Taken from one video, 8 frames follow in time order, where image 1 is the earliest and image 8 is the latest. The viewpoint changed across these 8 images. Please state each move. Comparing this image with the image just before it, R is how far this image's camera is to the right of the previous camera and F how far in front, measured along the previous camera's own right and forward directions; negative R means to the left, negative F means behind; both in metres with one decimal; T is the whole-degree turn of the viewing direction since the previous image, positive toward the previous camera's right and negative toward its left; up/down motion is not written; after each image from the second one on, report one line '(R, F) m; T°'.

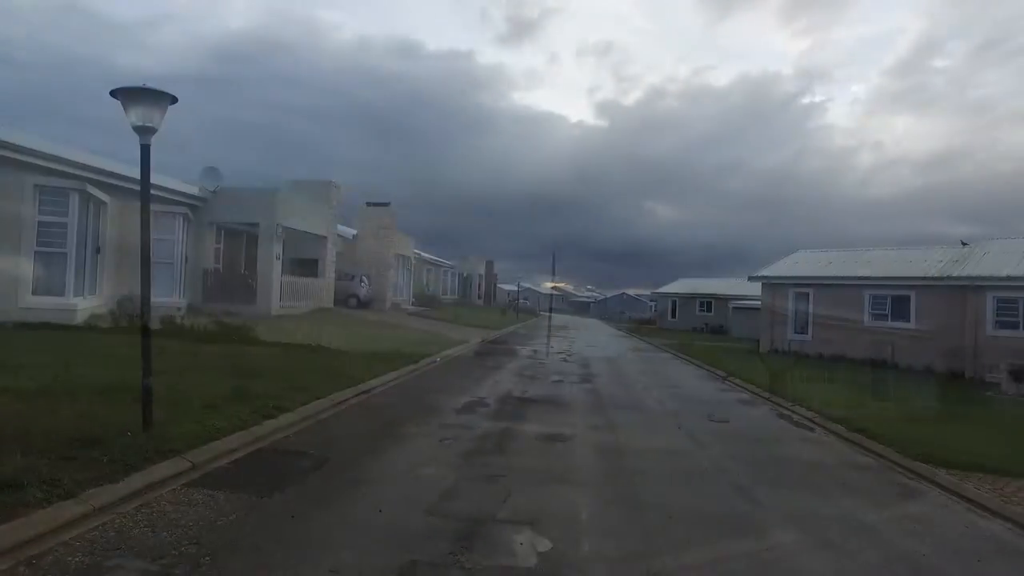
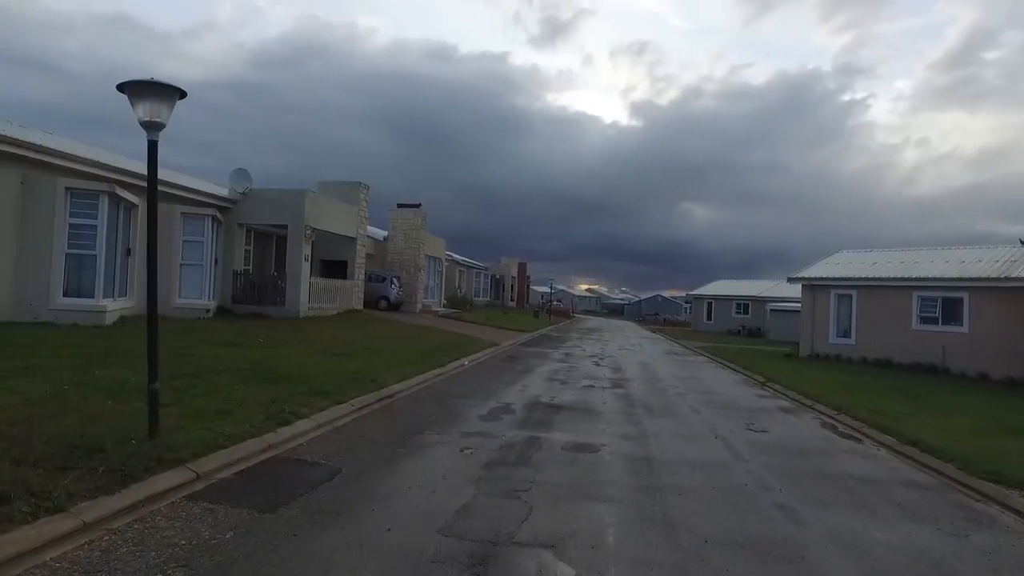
(+0.1, +0.5) m; -3°
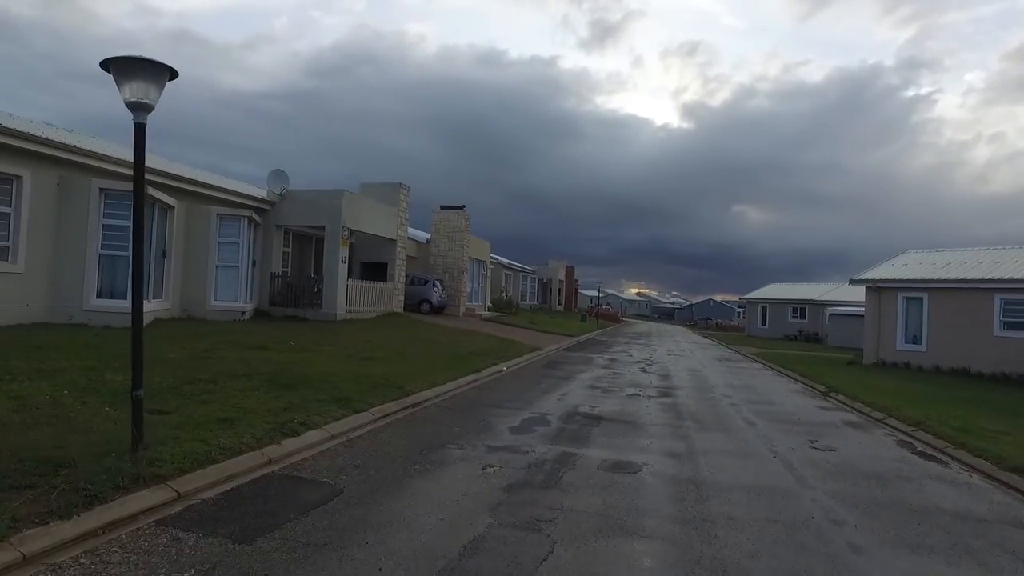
(+0.2, +0.9) m; -4°
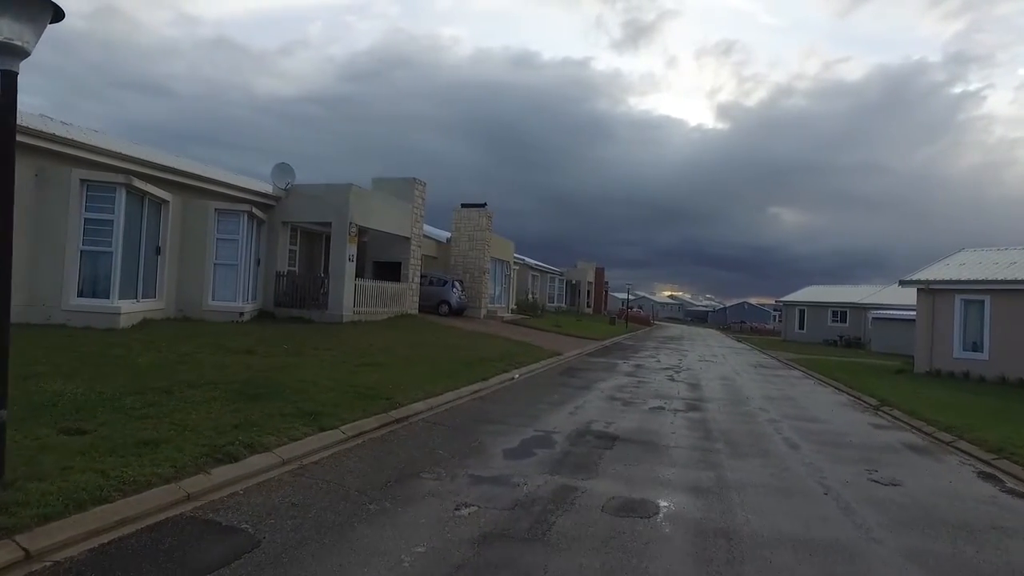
(+0.4, +1.5) m; -3°
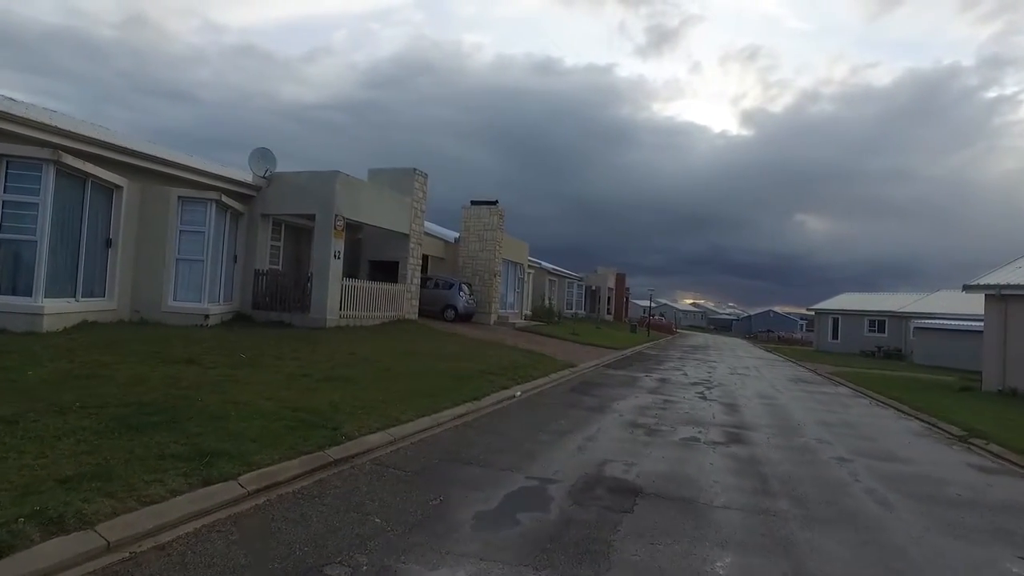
(+0.4, +2.5) m; -2°
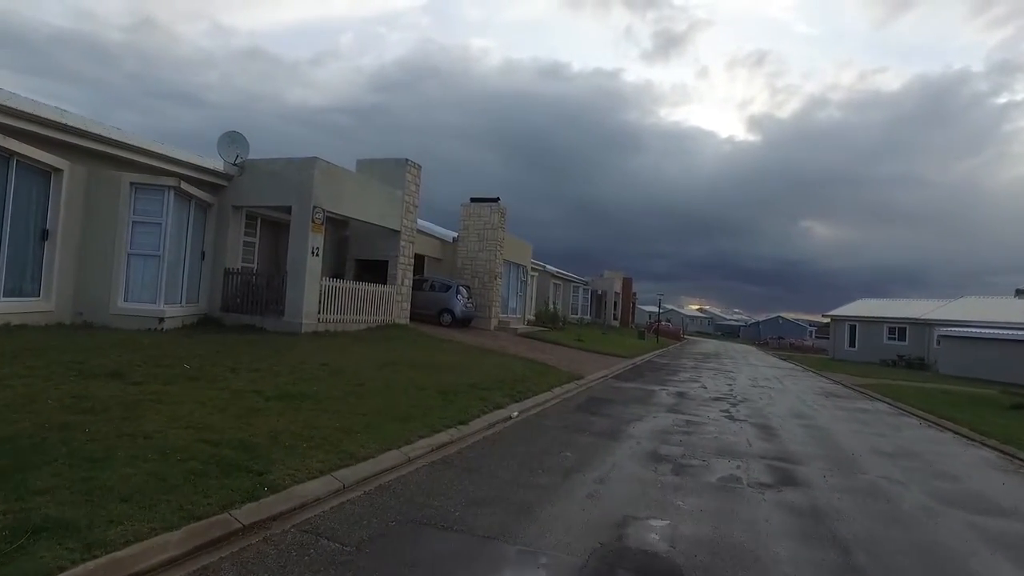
(+0.1, +2.0) m; 0°
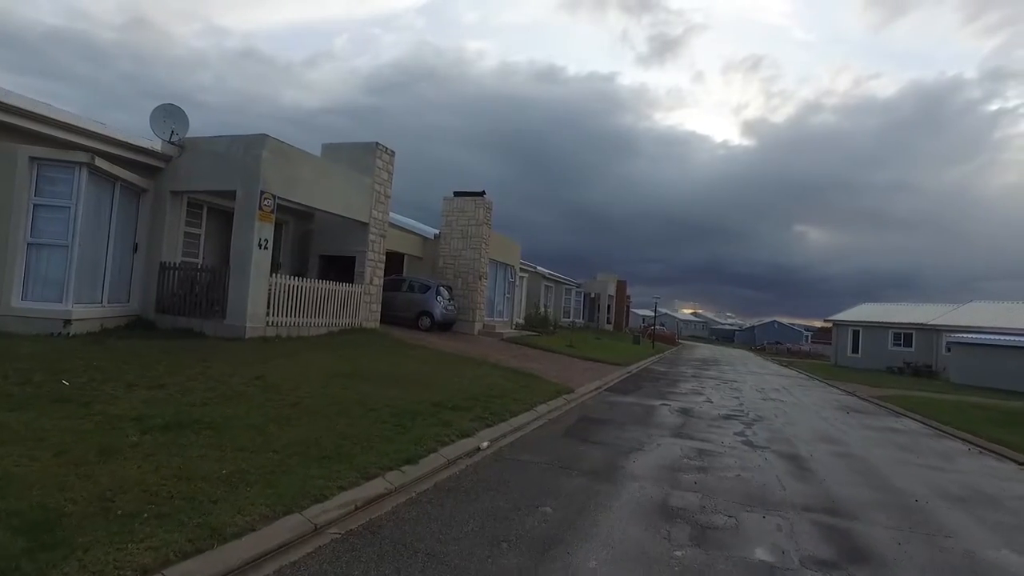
(+0.3, +2.2) m; +1°
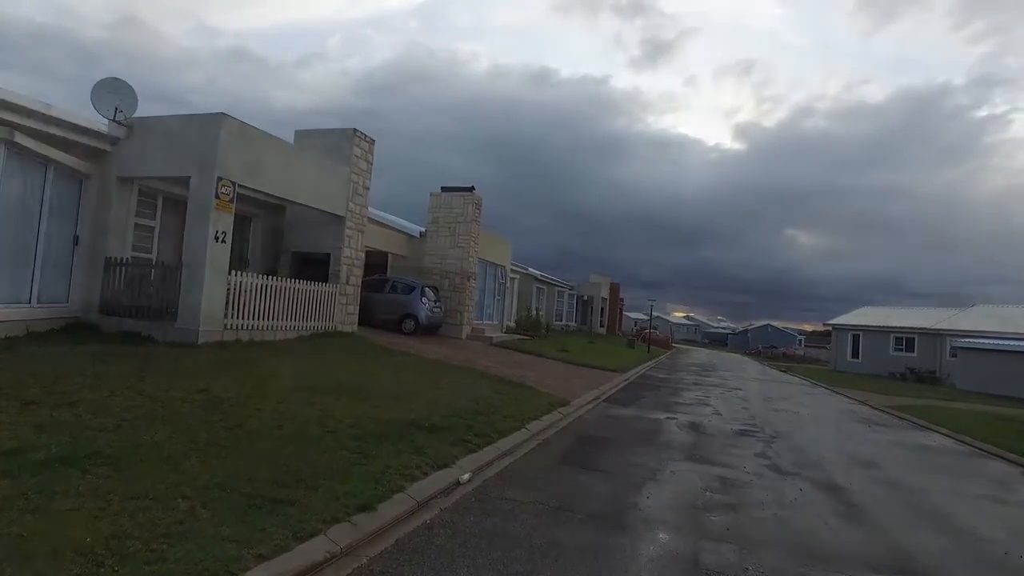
(0.0, +1.6) m; +1°
